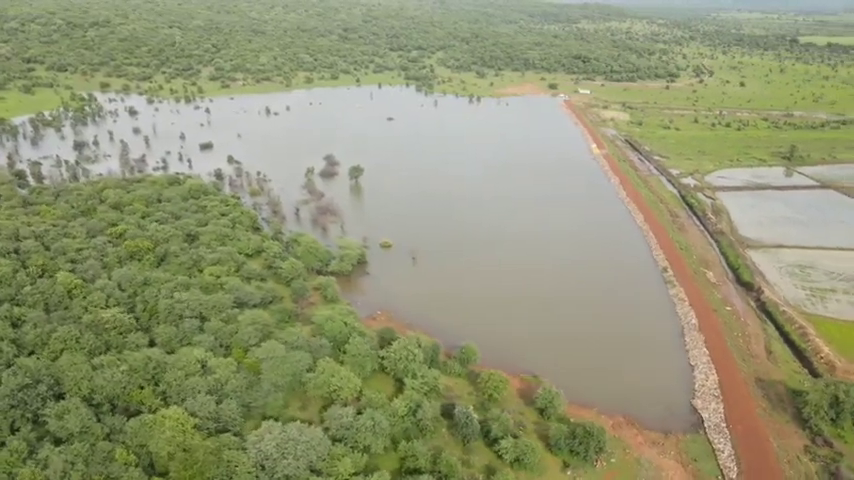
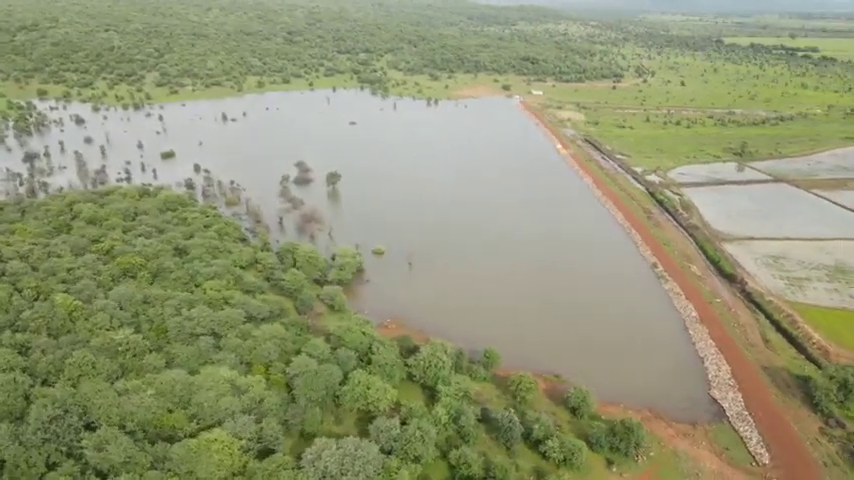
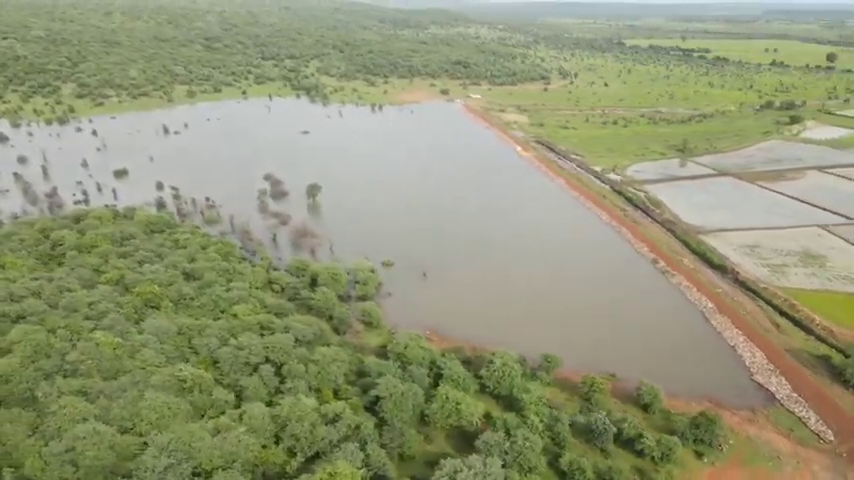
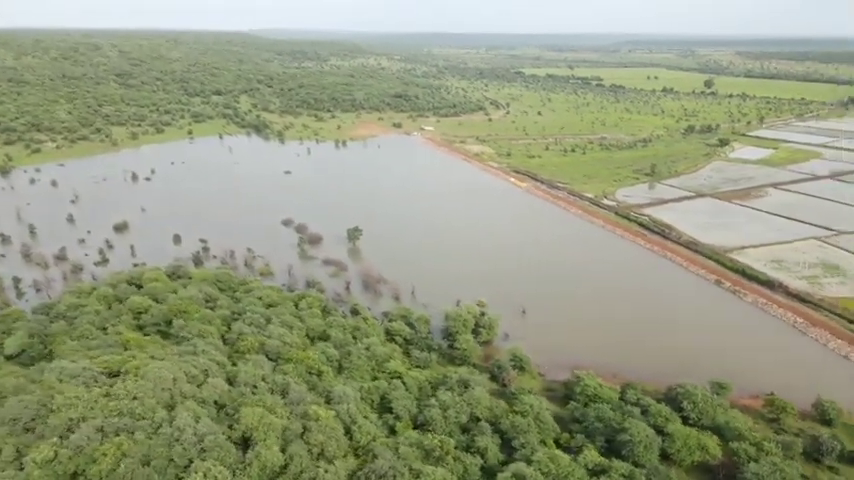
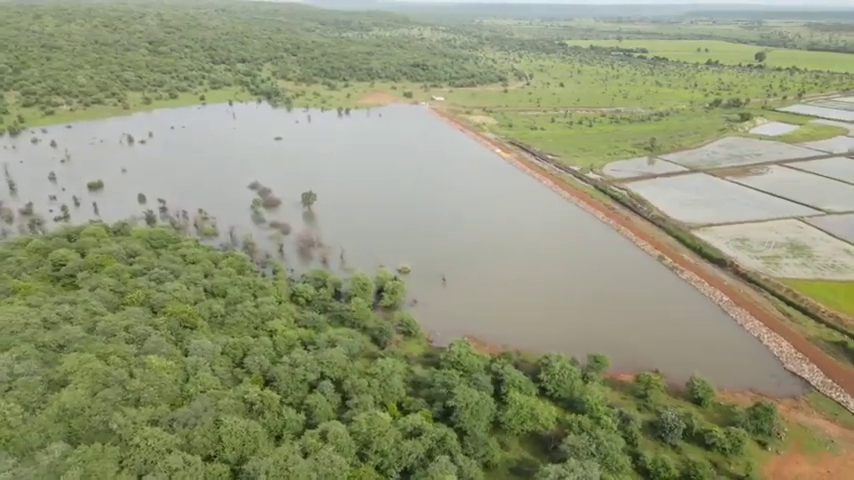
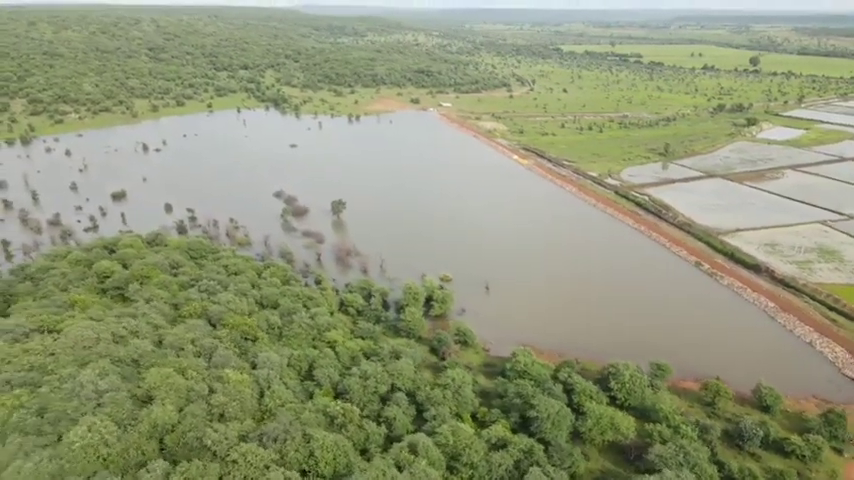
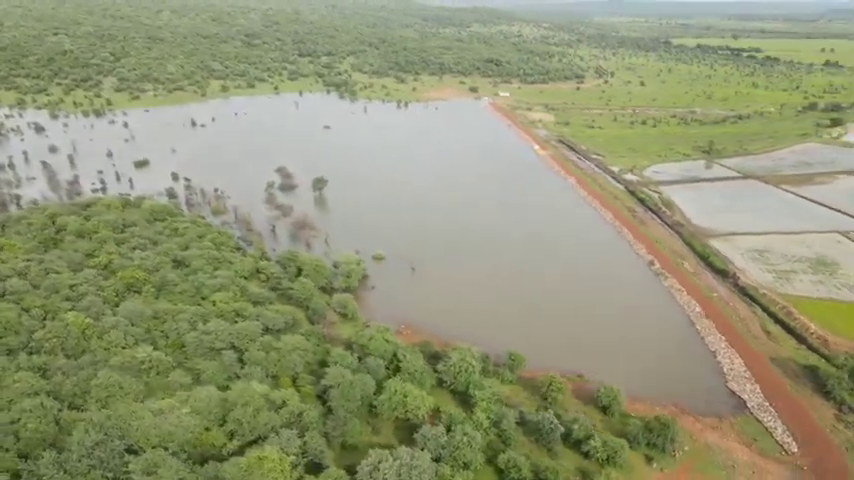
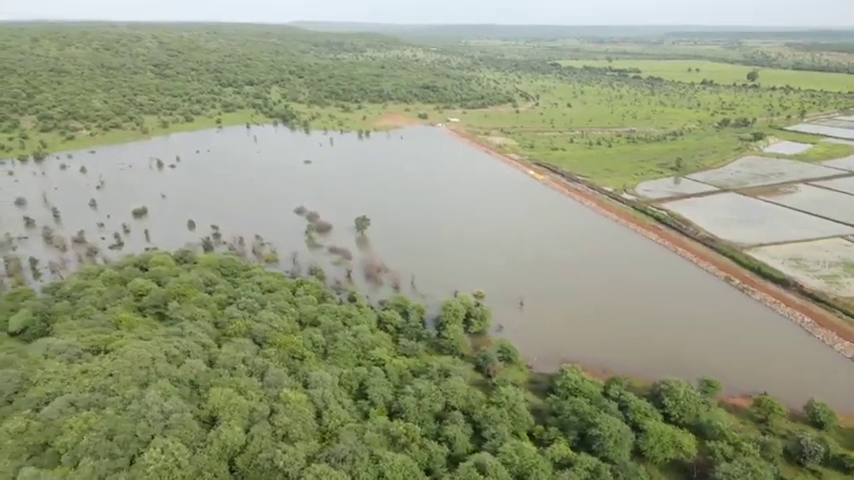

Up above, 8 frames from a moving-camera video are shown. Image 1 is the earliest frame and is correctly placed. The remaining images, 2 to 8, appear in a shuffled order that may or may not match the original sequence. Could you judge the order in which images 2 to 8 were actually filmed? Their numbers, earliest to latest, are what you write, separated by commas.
2, 7, 3, 5, 6, 8, 4
